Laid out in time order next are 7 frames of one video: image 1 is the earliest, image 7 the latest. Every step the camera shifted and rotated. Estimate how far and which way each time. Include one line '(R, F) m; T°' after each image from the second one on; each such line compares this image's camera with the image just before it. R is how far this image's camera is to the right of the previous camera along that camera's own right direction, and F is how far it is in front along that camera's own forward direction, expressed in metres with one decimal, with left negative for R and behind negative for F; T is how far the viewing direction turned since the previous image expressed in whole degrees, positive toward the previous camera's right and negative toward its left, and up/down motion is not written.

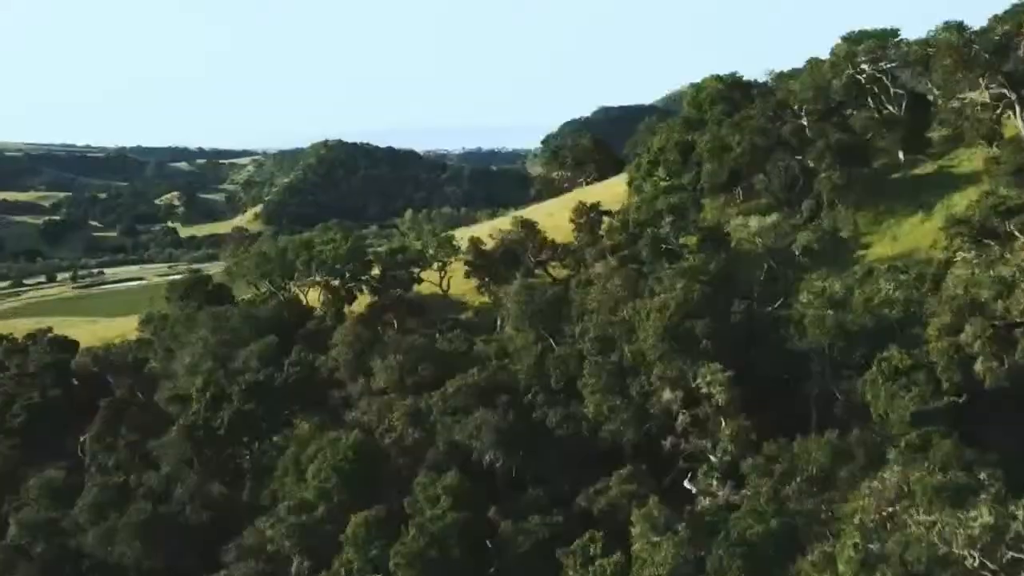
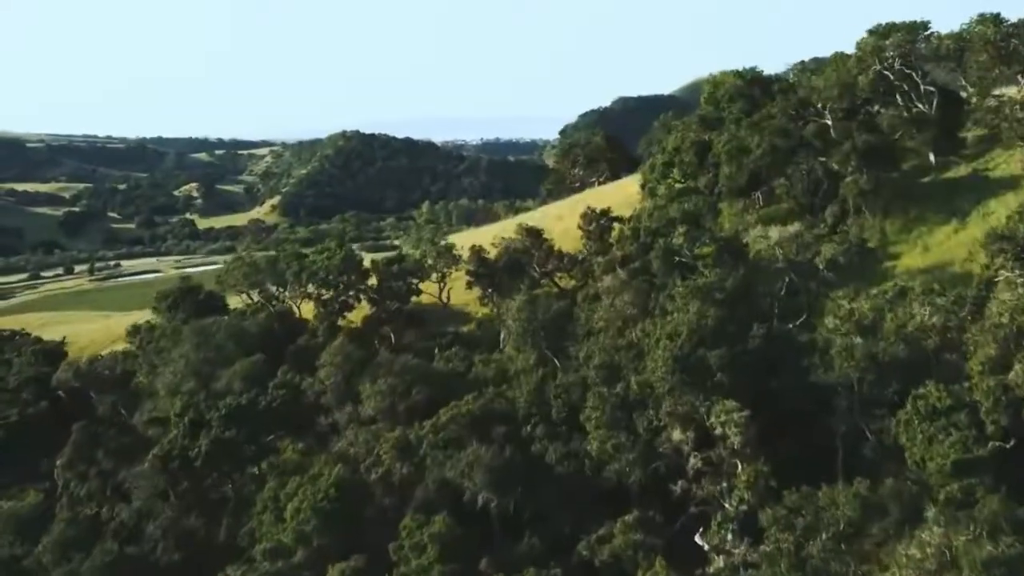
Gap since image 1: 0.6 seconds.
(+0.7, +3.1) m; -1°
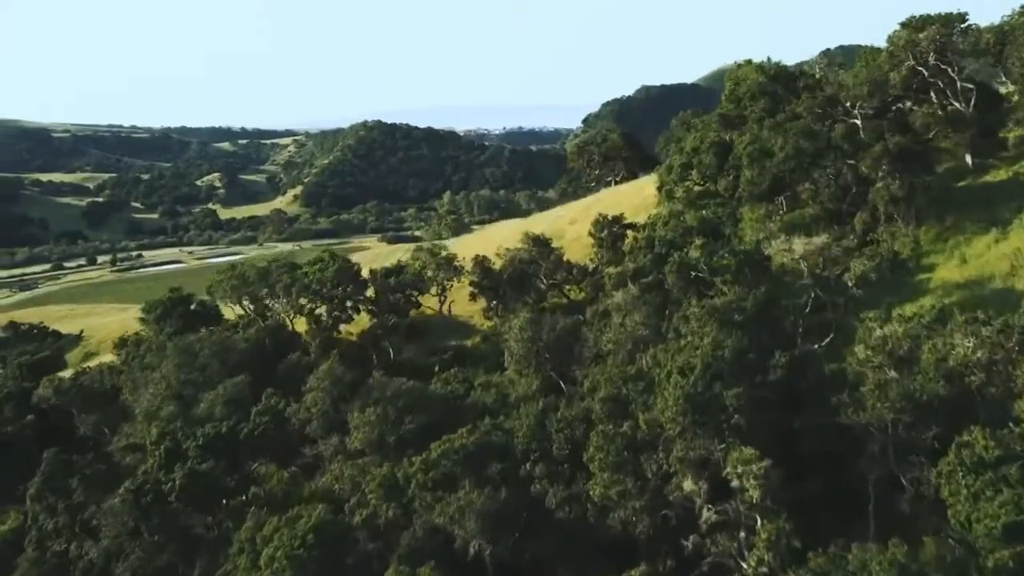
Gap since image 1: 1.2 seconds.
(+0.8, +3.1) m; -1°
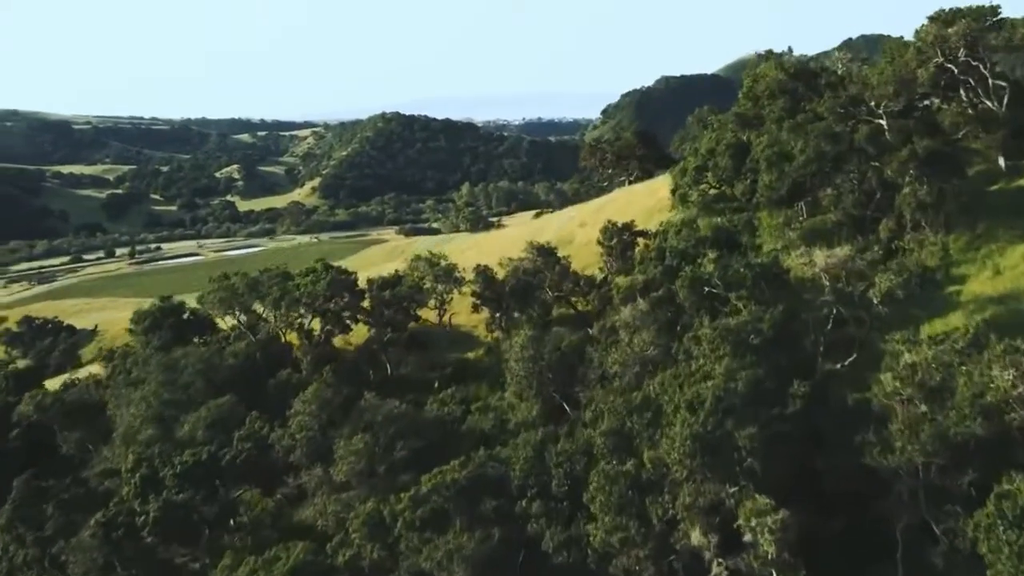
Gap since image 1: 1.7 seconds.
(+0.7, +2.5) m; -1°
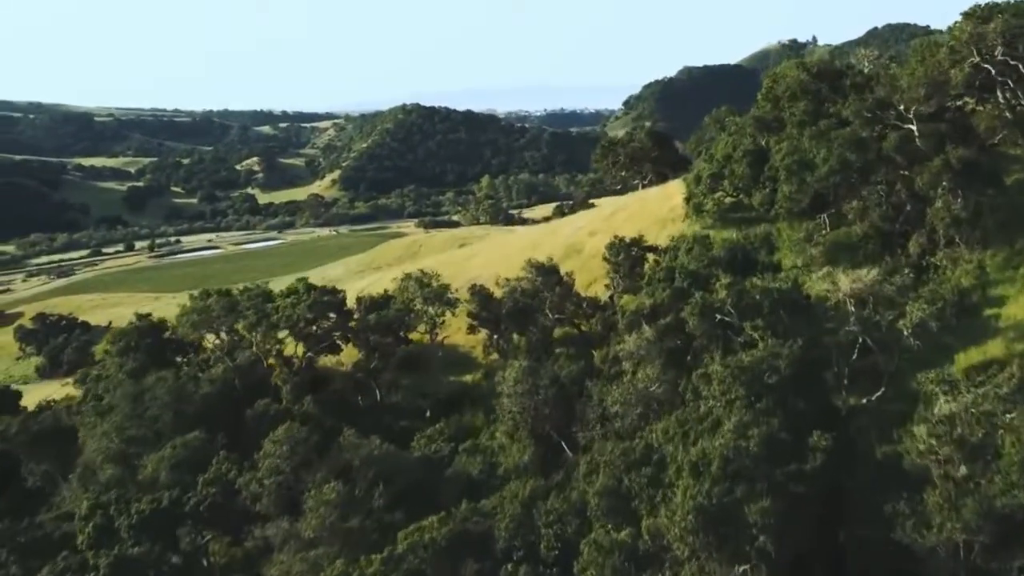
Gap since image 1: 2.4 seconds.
(+0.9, +3.3) m; -1°
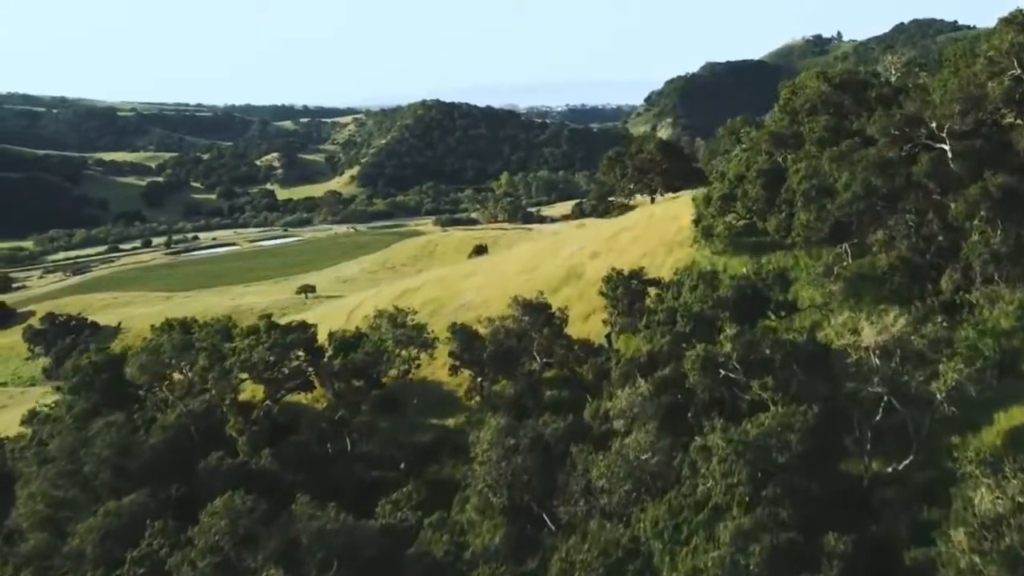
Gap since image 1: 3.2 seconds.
(+1.3, +4.1) m; -1°
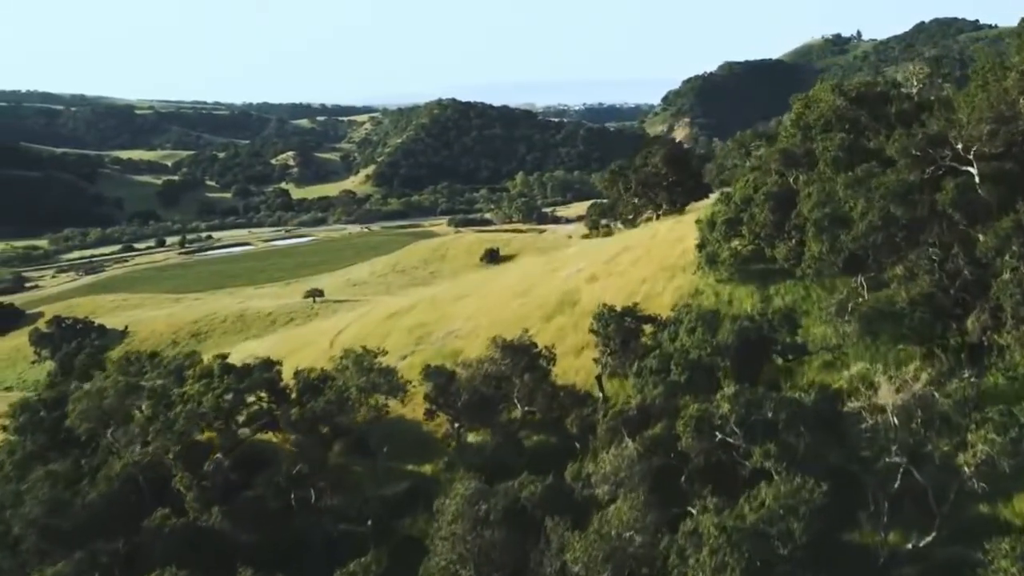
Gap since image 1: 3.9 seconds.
(+1.2, +3.4) m; -1°
